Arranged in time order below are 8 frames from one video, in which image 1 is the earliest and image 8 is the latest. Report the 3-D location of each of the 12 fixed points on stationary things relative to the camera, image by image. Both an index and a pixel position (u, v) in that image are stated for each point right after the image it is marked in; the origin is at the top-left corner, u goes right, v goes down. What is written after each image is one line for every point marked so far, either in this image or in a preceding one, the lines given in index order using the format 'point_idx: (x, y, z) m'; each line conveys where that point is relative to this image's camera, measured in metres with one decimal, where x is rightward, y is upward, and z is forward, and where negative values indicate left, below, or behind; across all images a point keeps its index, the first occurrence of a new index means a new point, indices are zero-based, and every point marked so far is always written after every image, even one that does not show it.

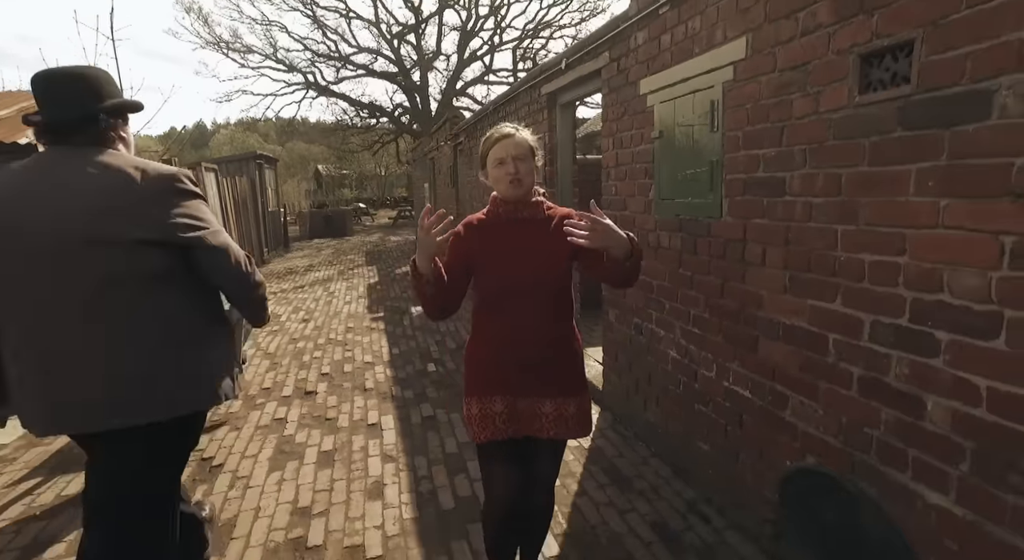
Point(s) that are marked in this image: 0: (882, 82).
0: (+1.3, +0.7, +1.9) m
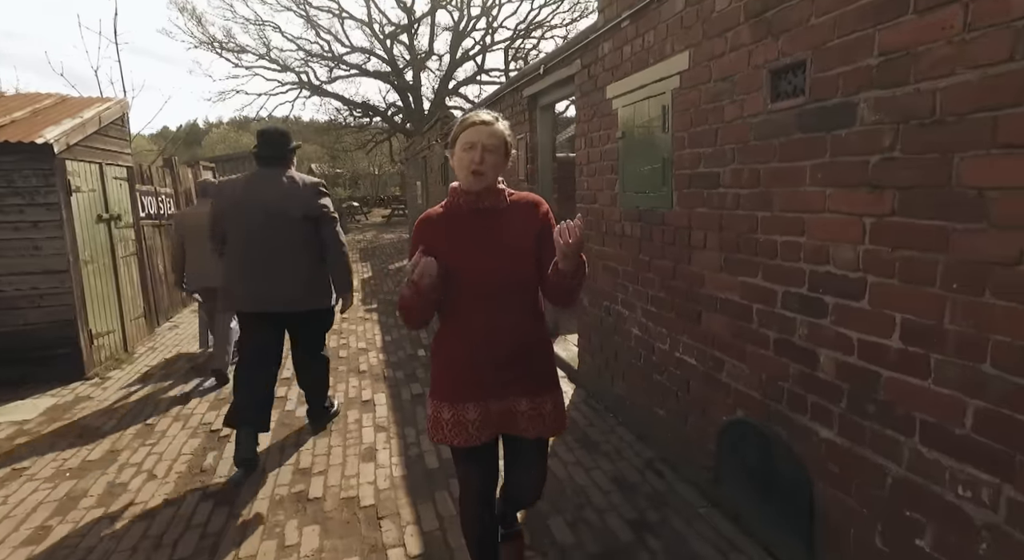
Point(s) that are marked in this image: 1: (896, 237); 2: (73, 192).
0: (+1.2, +0.8, +2.3) m
1: (+1.3, +0.1, +1.8) m
2: (-4.4, +0.9, +5.4) m
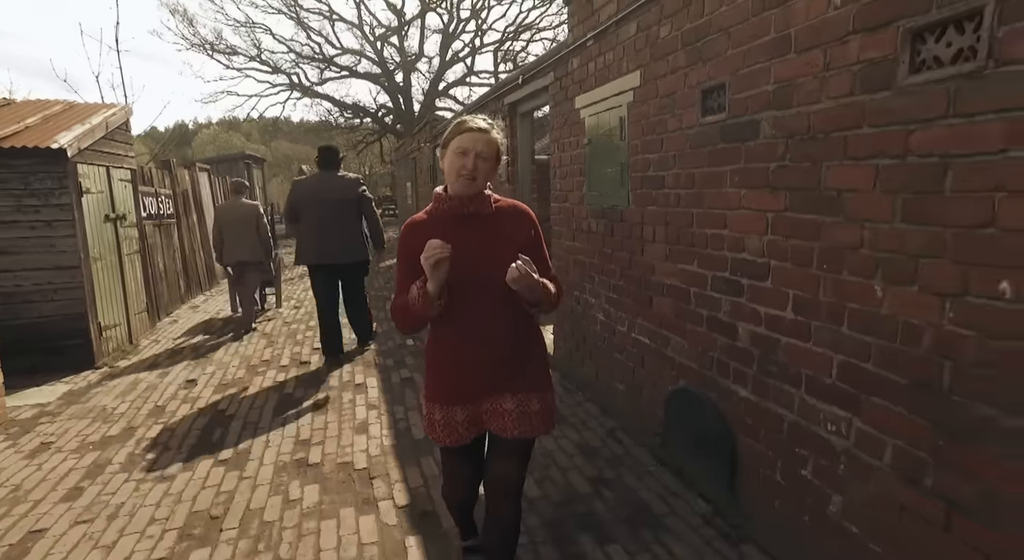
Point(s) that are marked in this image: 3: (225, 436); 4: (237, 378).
0: (+1.0, +0.9, +2.8) m
1: (+1.2, +0.2, +2.3) m
2: (-4.5, +0.9, +5.7) m
3: (-2.1, -1.2, +4.0) m
4: (-2.7, -1.0, +5.3) m
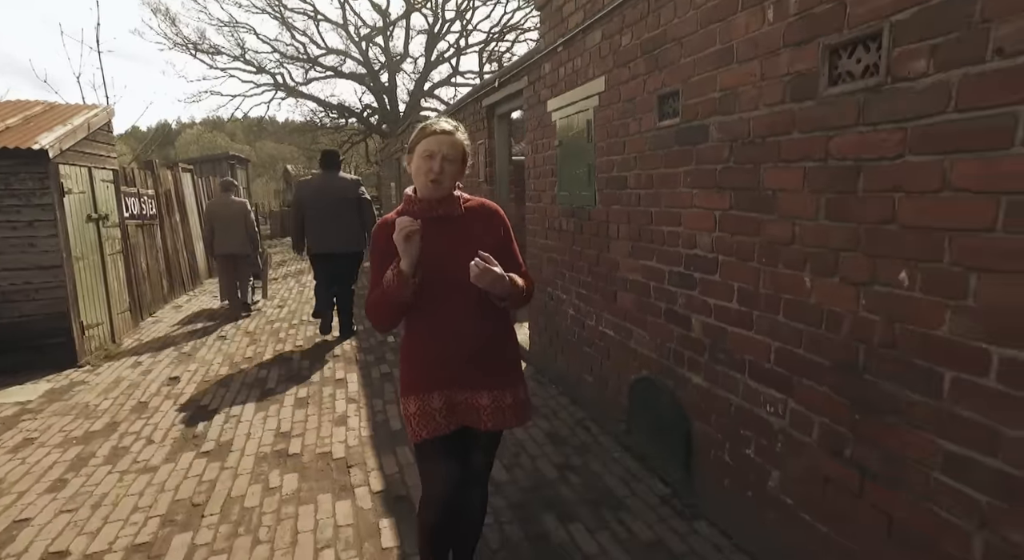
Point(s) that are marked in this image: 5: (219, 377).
0: (+0.9, +0.9, +3.0) m
1: (+1.0, +0.3, +2.5) m
2: (-4.8, +0.9, +5.8) m
3: (-2.3, -1.1, +4.1) m
4: (-2.9, -0.9, +5.4) m
5: (-2.9, -0.9, +5.3) m
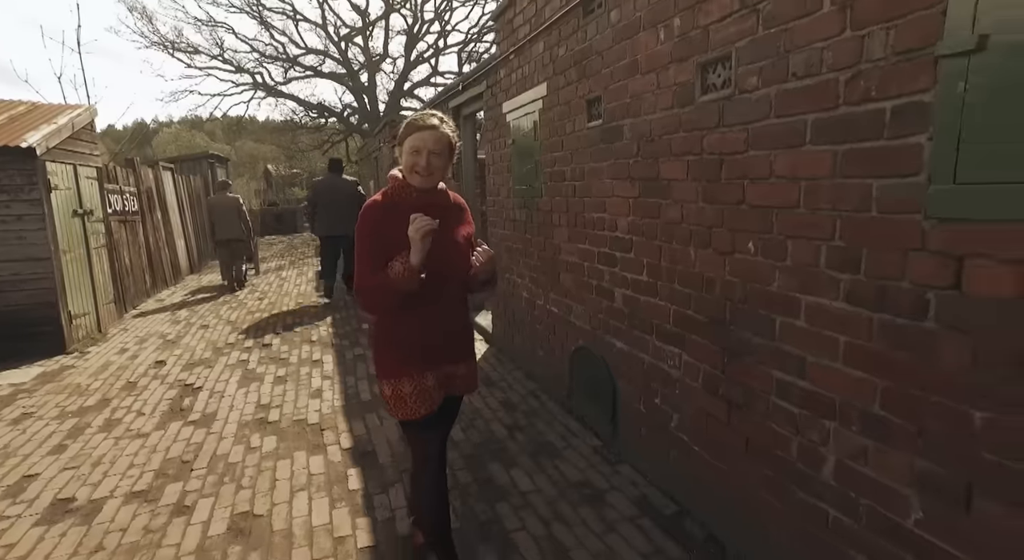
0: (+0.5, +1.0, +3.4) m
1: (+0.7, +0.4, +3.0) m
2: (-5.2, +1.0, +6.1) m
3: (-2.7, -1.0, +4.5) m
4: (-3.3, -0.8, +5.7) m
5: (-3.3, -0.8, +5.7) m
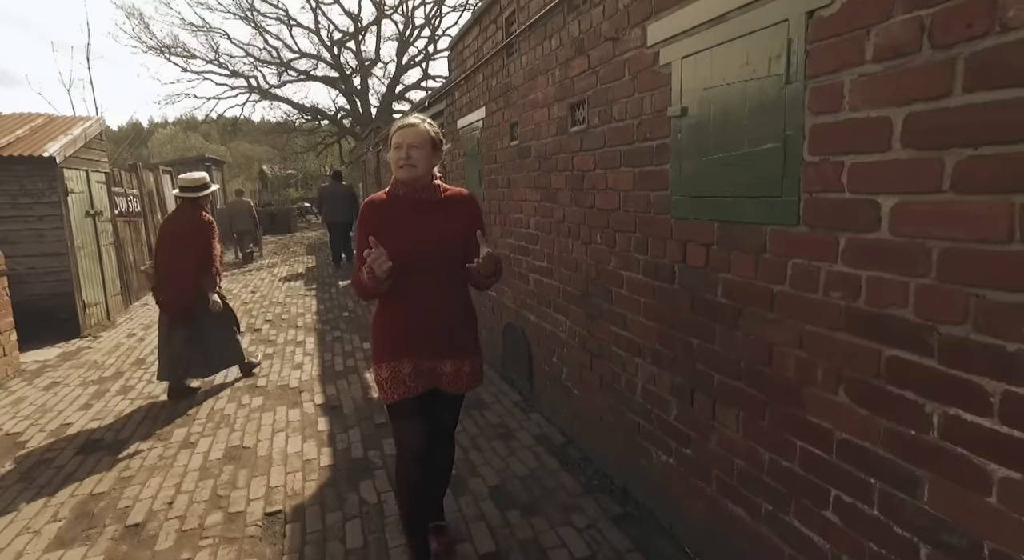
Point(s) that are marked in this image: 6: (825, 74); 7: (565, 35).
0: (0.0, +1.1, +4.3) m
1: (+0.2, +0.5, +3.8) m
2: (-5.7, +1.1, +7.0) m
3: (-3.2, -0.9, +5.4) m
4: (-3.8, -0.7, +6.6) m
5: (-3.8, -0.8, +6.5) m
6: (+1.0, +0.6, +1.6) m
7: (+0.3, +1.5, +3.3) m
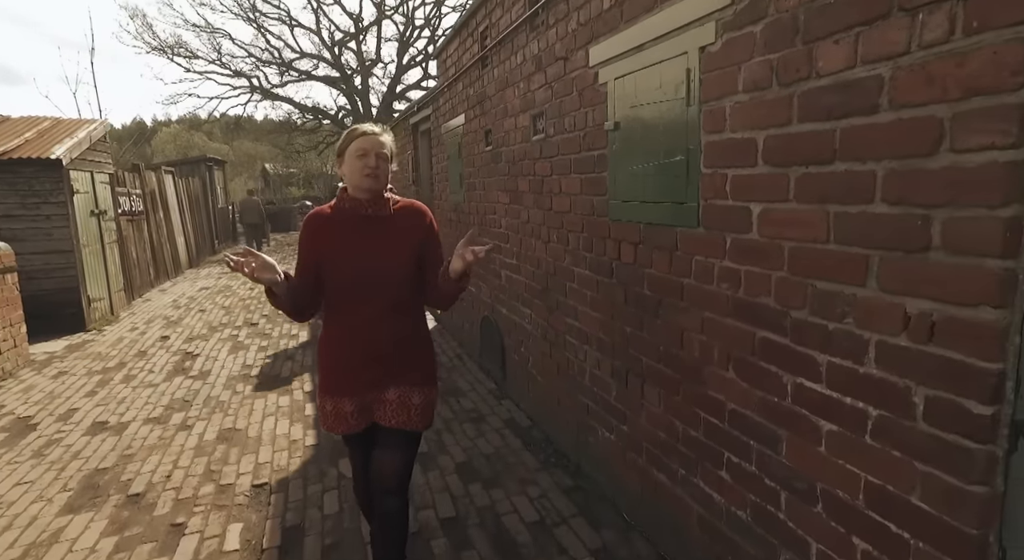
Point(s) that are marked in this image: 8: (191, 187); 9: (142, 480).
0: (-0.2, +1.2, +4.6) m
1: (0.0, +0.5, +4.2) m
2: (-5.9, +1.2, +7.3) m
3: (-3.4, -0.9, +5.7) m
4: (-4.0, -0.7, +6.9) m
5: (-4.0, -0.7, +6.9) m
6: (+0.7, +0.7, +2.0) m
7: (+0.1, +1.5, +3.6) m
8: (-8.8, +2.6, +14.8) m
9: (-2.3, -1.3, +3.4) m
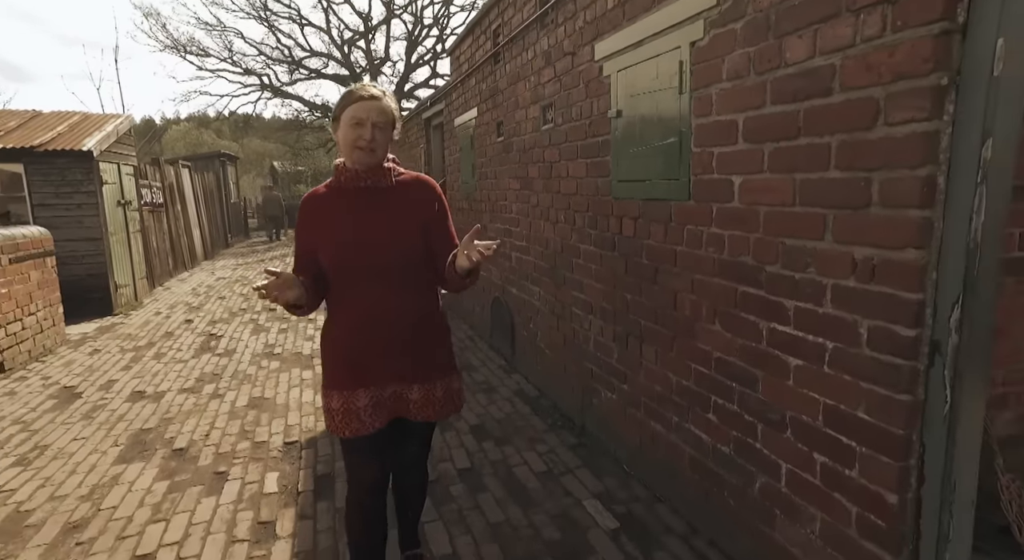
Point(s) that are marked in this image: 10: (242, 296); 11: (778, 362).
0: (-0.1, +1.3, +4.9) m
1: (+0.1, +0.7, +4.5) m
2: (-5.8, +1.4, +7.7) m
3: (-3.3, -0.7, +6.0) m
4: (-3.9, -0.5, +7.3) m
5: (-3.9, -0.5, +7.2) m
6: (+0.8, +0.8, +2.2) m
7: (+0.2, +1.7, +3.9) m
8: (-8.6, +2.8, +15.2) m
9: (-2.3, -1.1, +3.7) m
10: (-4.4, -0.3, +8.8) m
11: (+1.0, -0.3, +2.0) m
